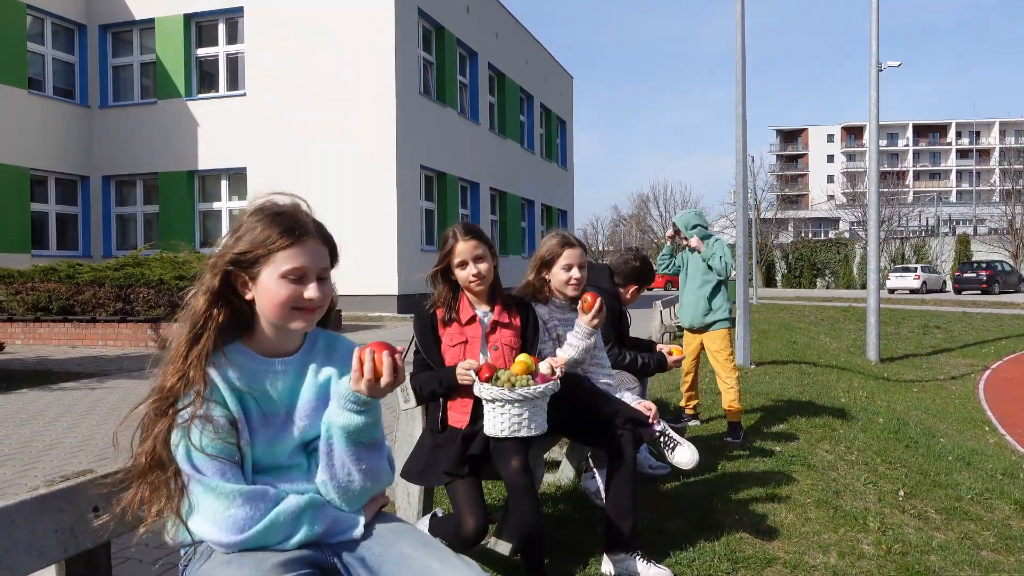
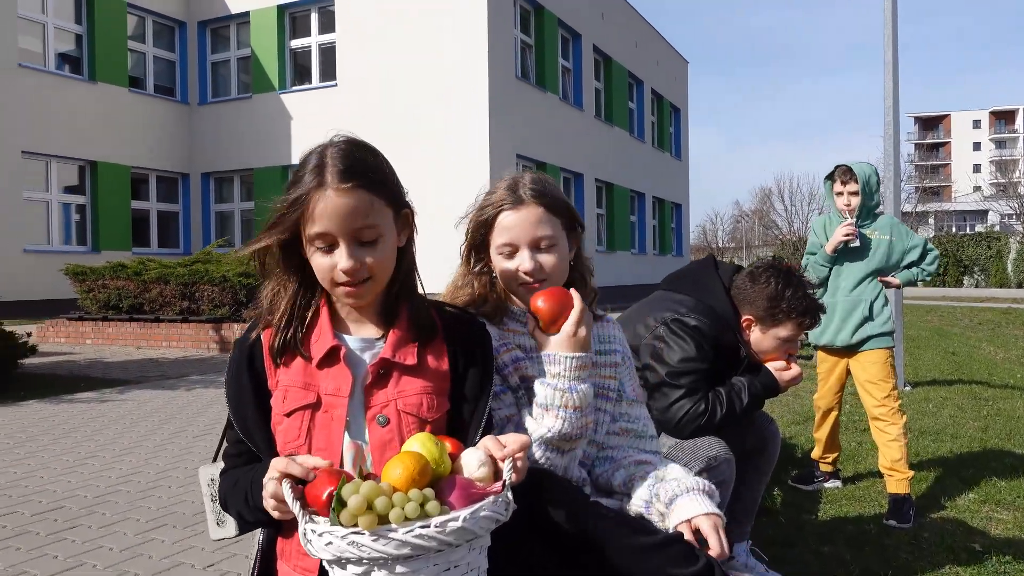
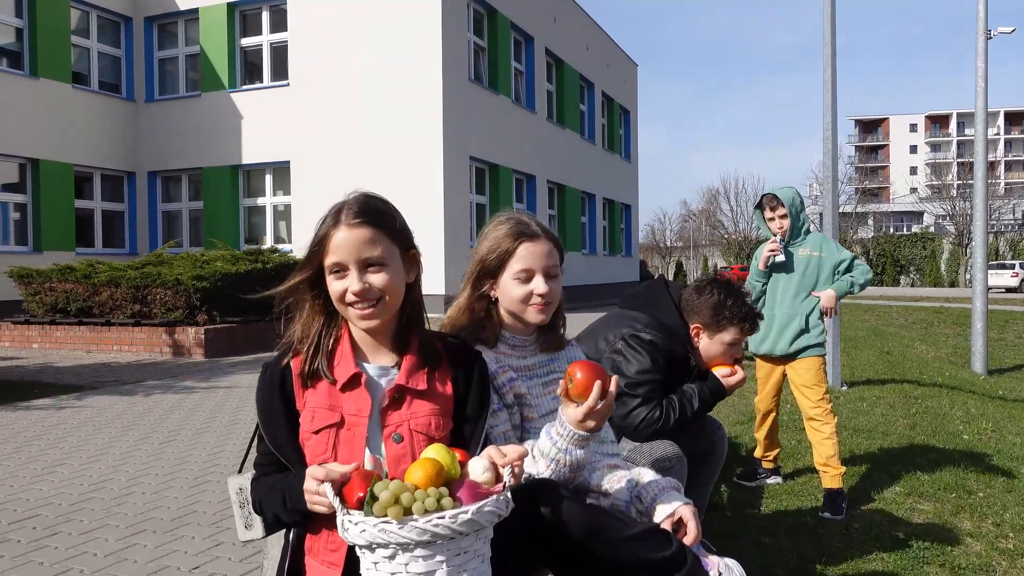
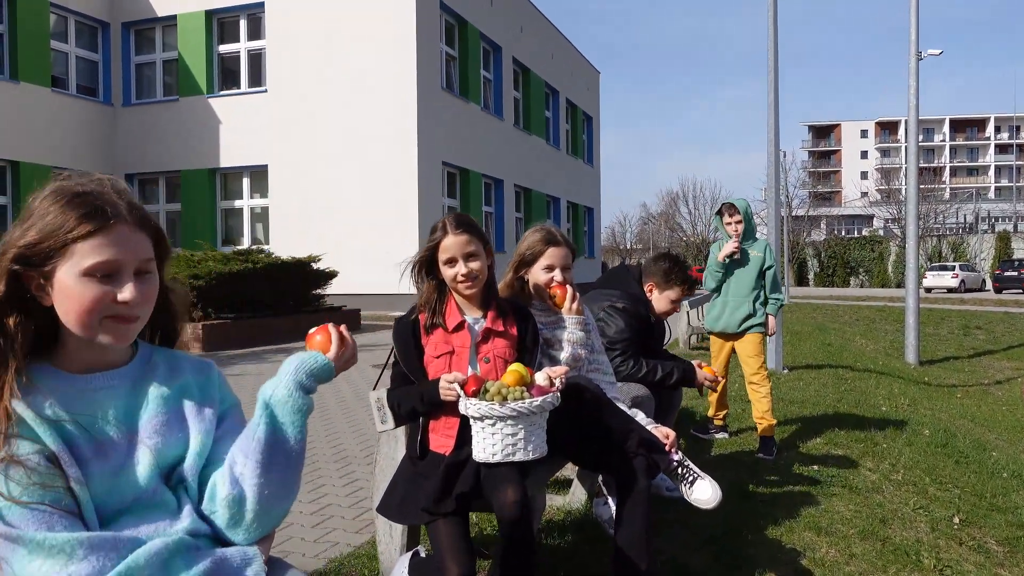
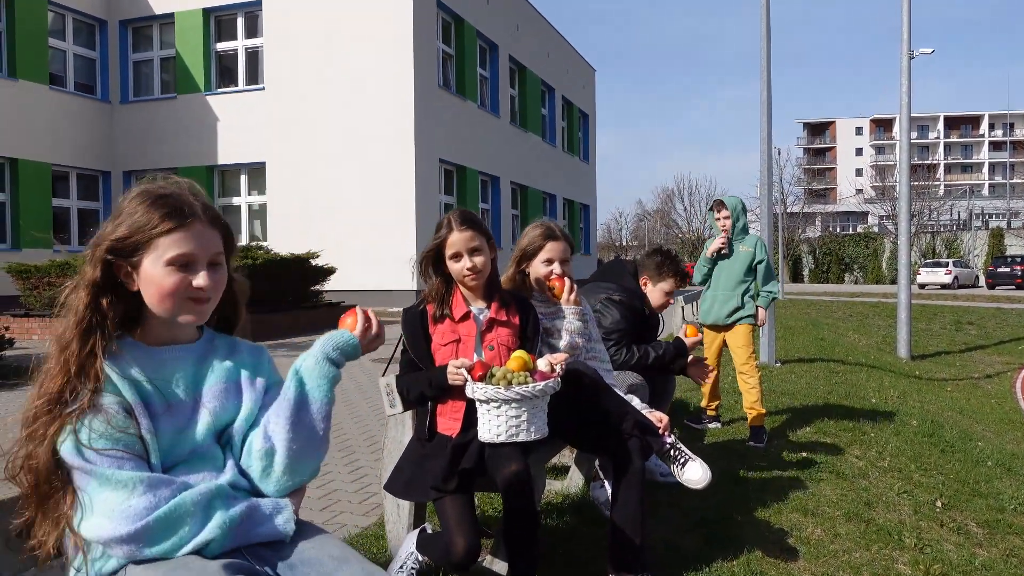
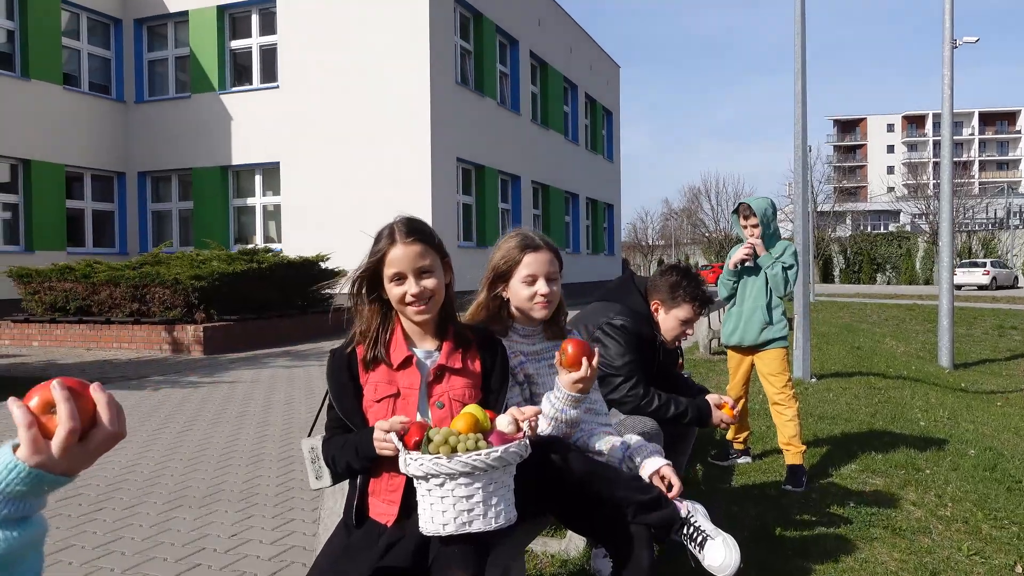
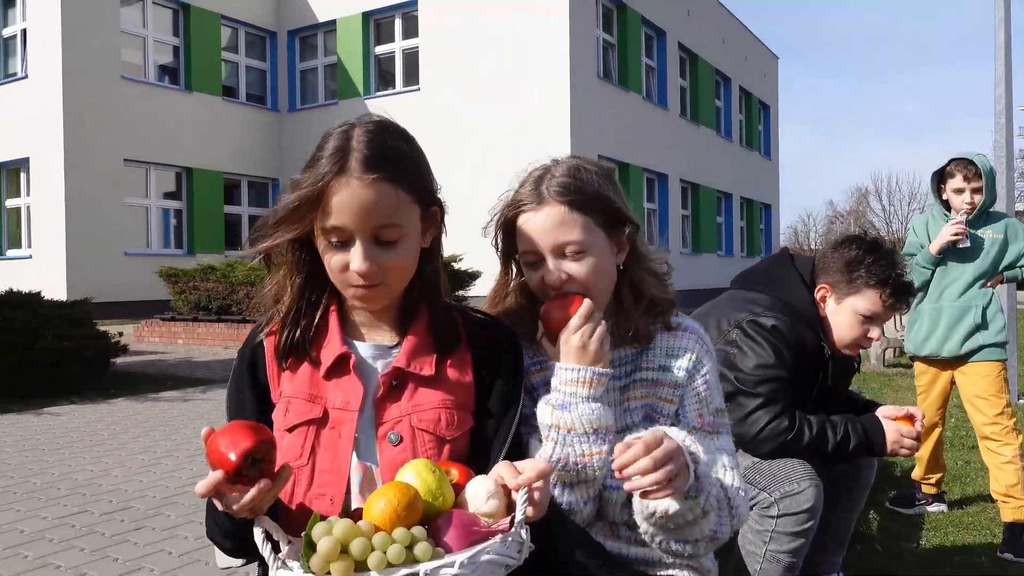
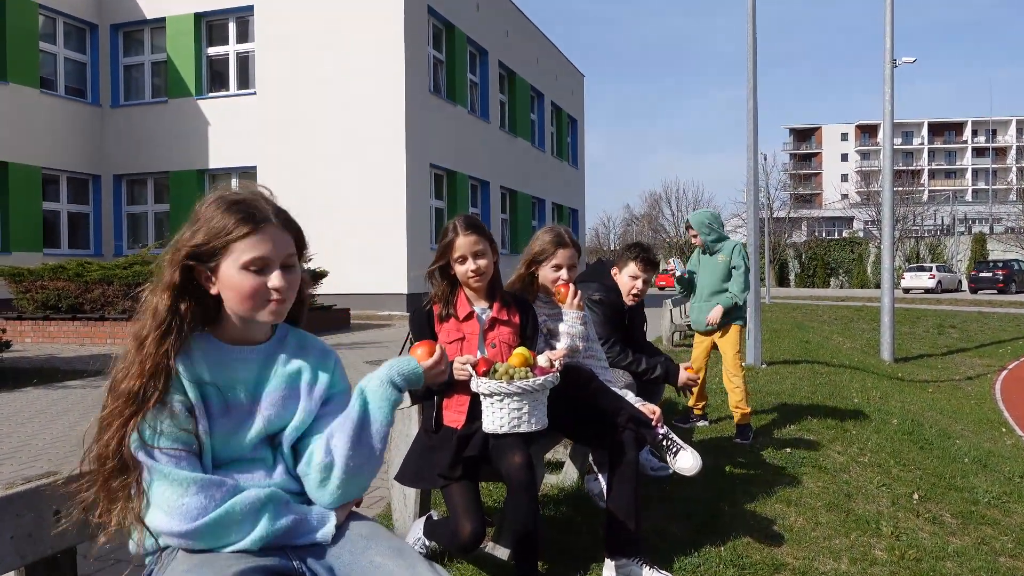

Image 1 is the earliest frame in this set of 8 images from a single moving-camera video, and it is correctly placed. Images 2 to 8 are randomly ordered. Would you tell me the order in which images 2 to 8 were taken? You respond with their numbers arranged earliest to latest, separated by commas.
8, 5, 4, 6, 3, 2, 7
